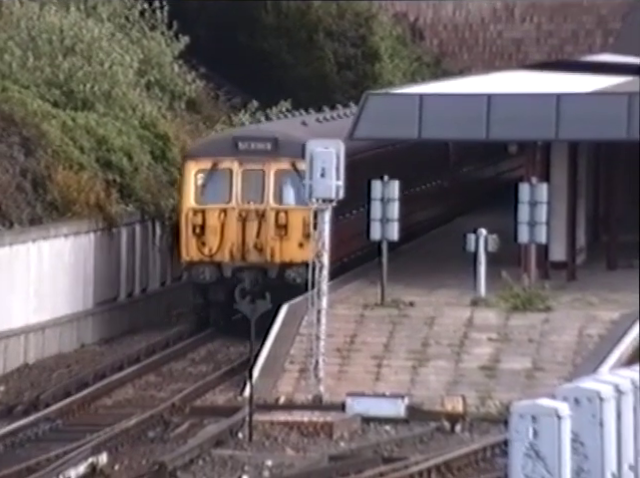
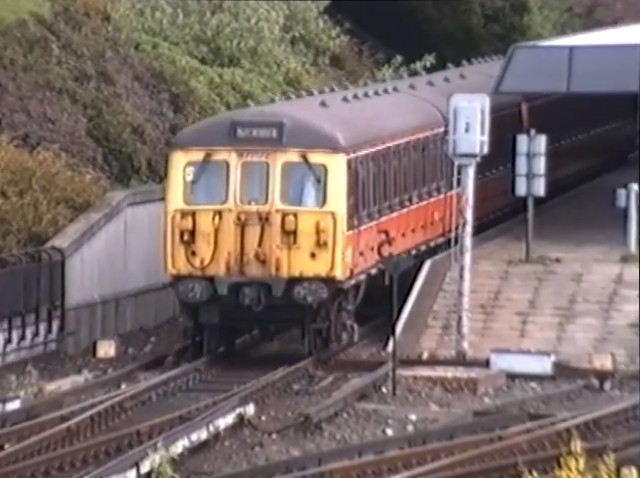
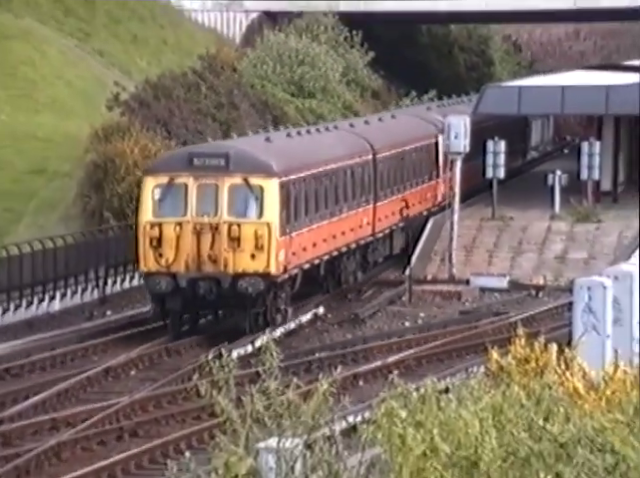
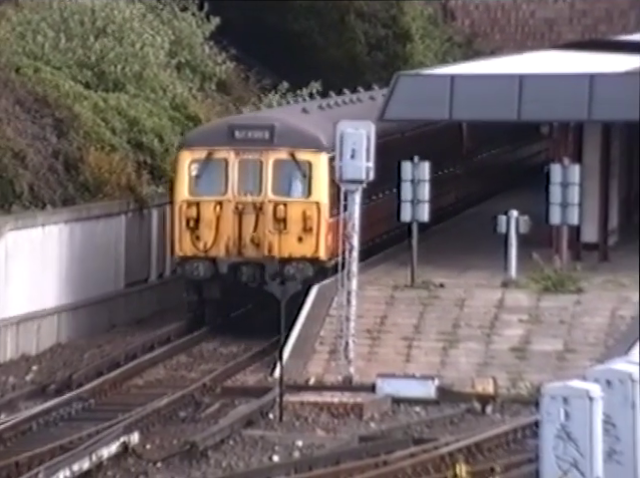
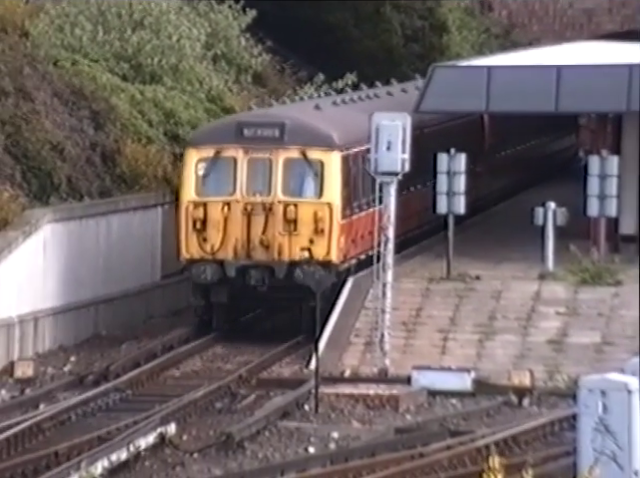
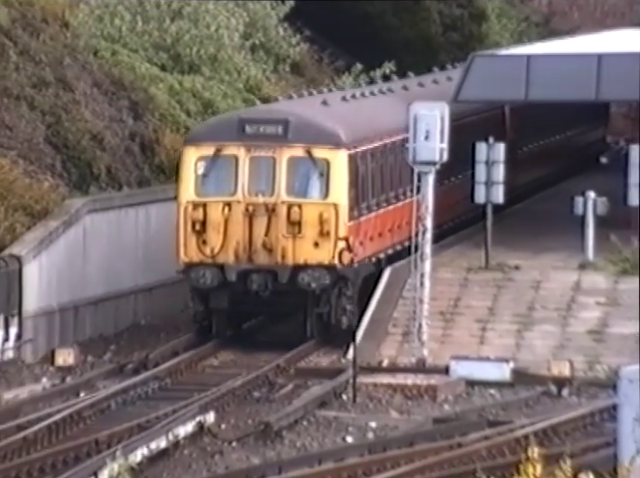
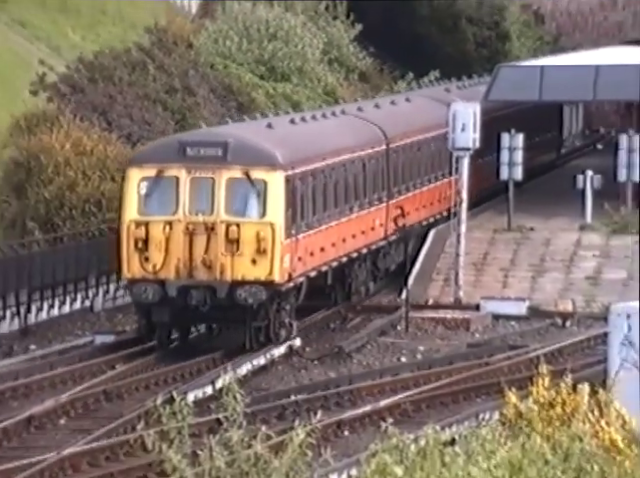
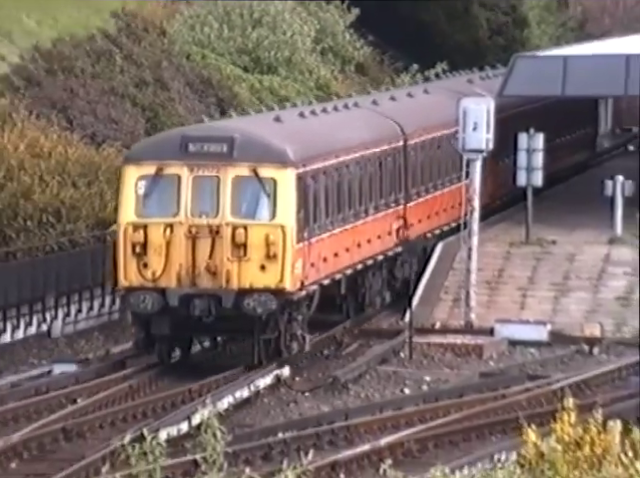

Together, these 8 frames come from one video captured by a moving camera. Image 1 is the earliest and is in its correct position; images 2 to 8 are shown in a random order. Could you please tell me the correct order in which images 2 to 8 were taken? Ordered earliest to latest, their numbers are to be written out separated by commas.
4, 5, 6, 2, 8, 7, 3
